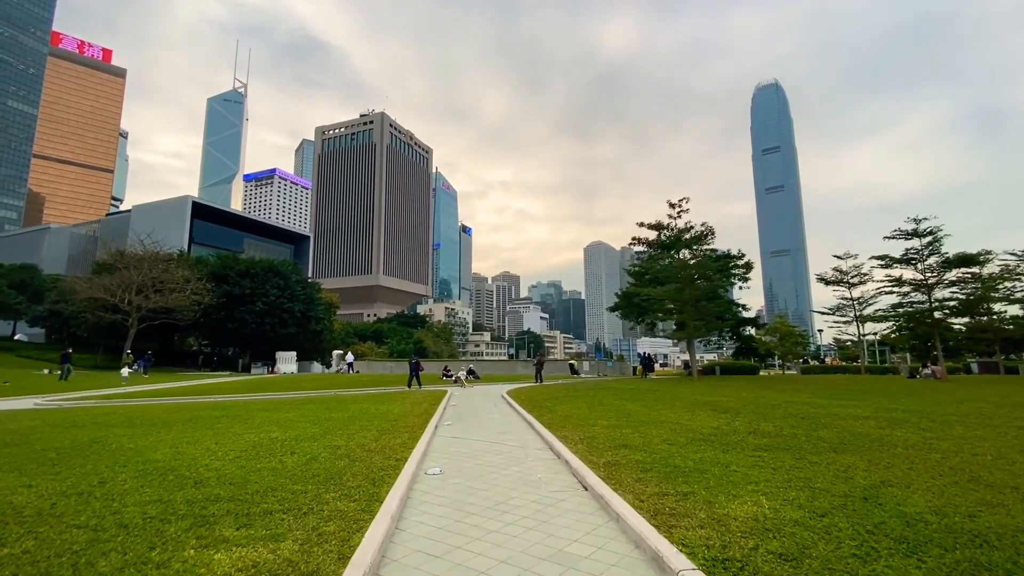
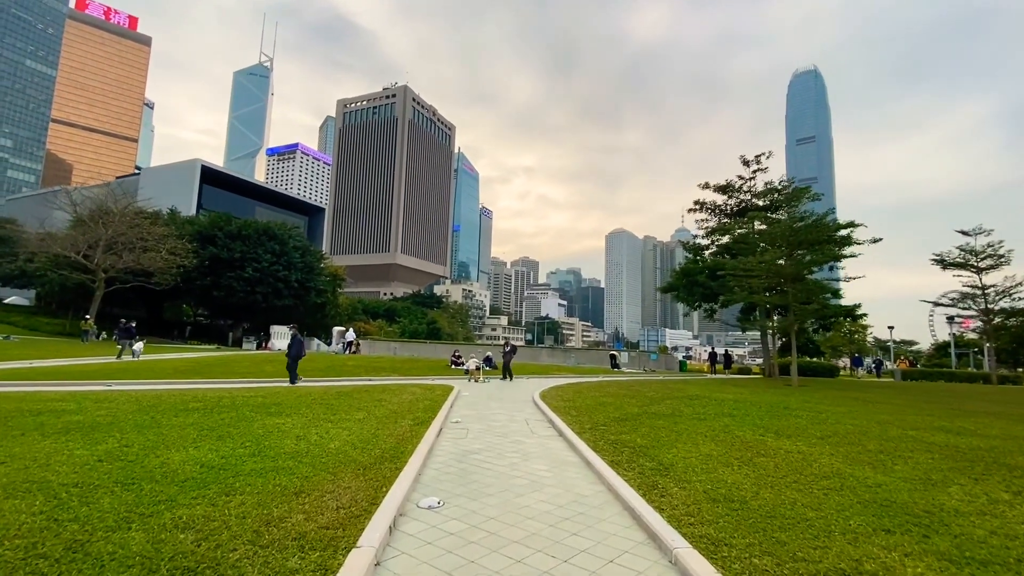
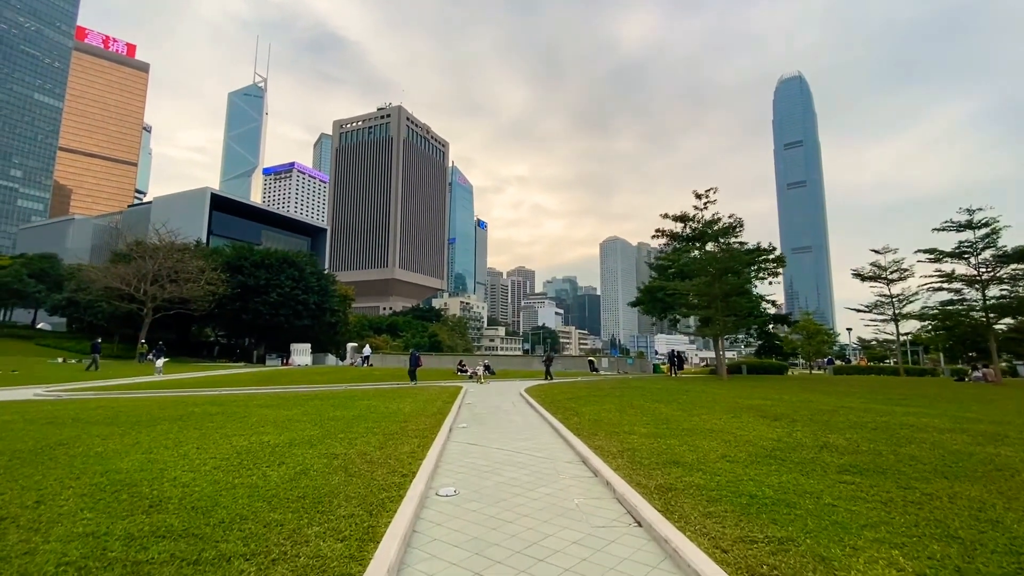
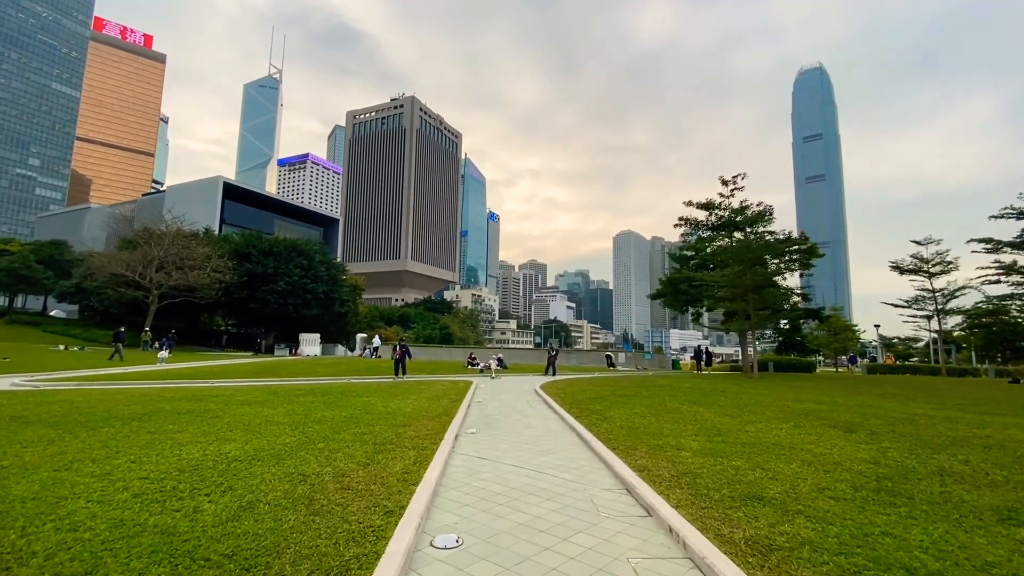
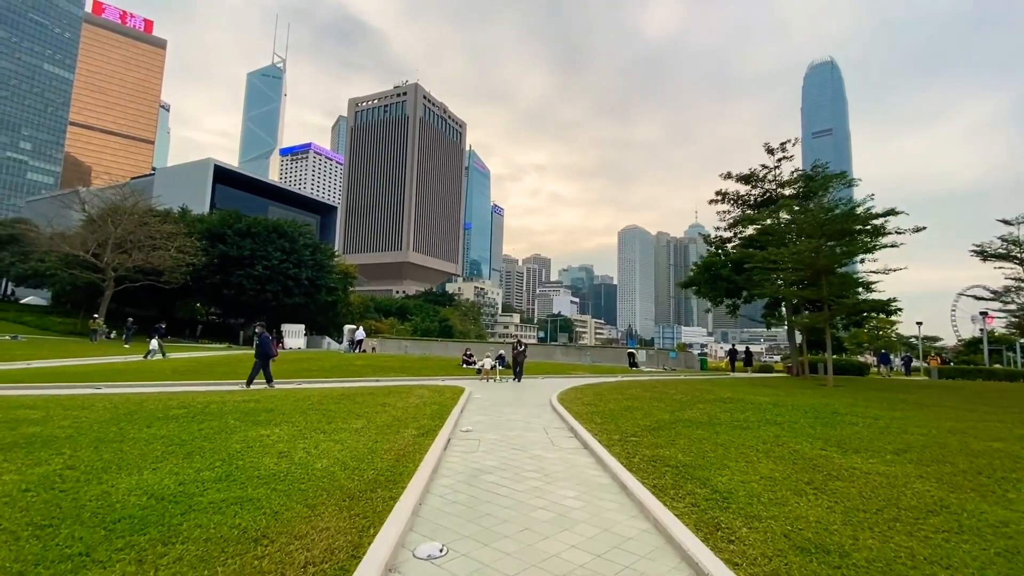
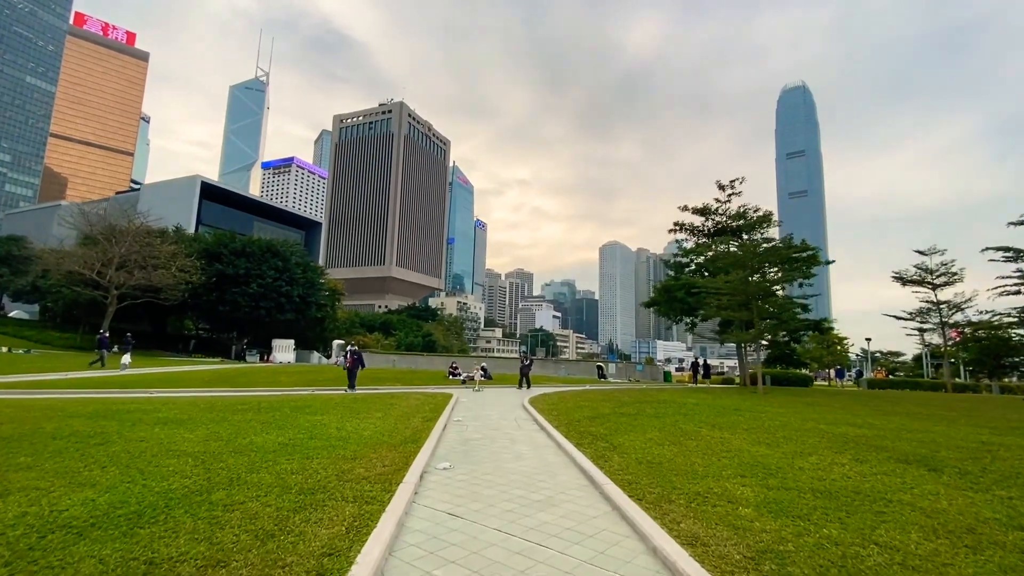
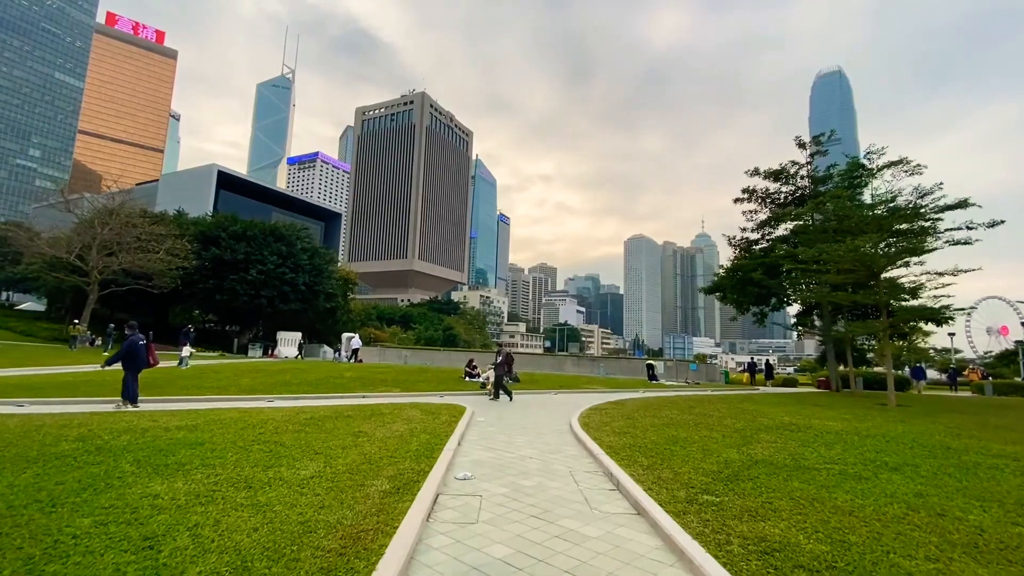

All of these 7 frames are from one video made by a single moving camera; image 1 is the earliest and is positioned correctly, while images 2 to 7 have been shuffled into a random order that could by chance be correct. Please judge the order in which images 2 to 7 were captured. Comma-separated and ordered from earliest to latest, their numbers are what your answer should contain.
3, 4, 6, 2, 5, 7
